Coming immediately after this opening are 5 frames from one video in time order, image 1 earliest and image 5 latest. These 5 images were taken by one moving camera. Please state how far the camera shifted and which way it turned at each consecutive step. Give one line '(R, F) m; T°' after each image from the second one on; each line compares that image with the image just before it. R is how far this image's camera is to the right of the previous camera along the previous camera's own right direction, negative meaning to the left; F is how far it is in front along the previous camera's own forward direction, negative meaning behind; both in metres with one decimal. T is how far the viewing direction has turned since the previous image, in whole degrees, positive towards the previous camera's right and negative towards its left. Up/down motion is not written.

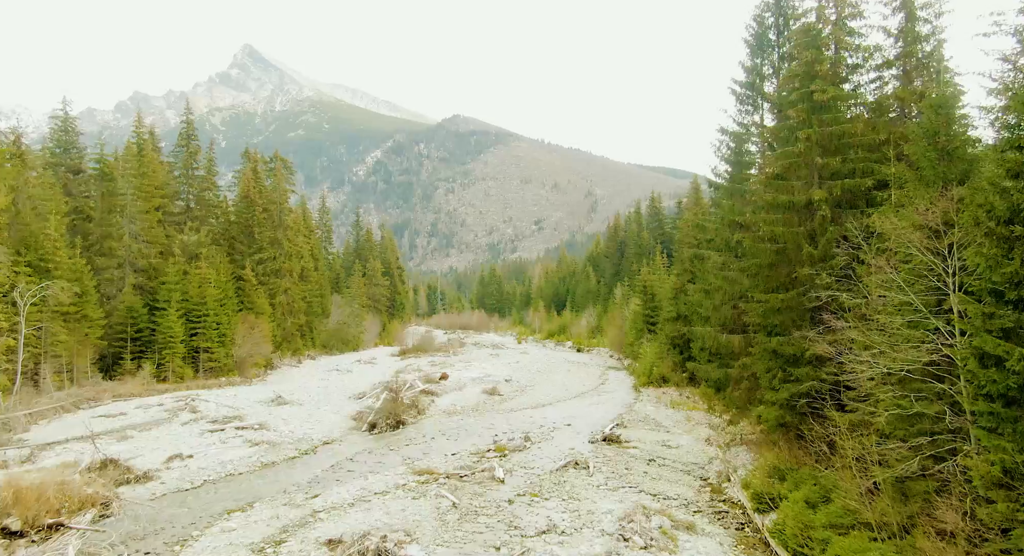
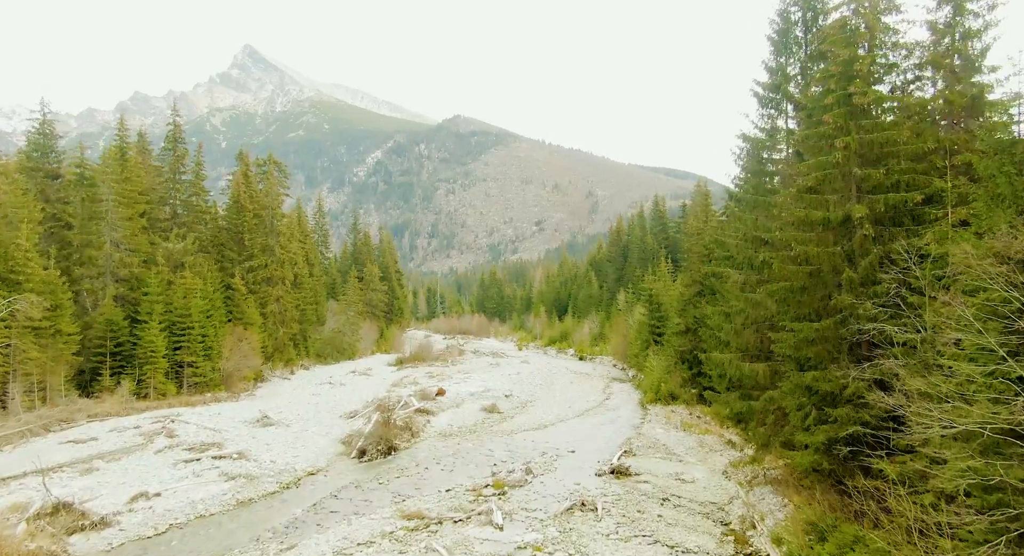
(0.0, +1.8) m; 0°
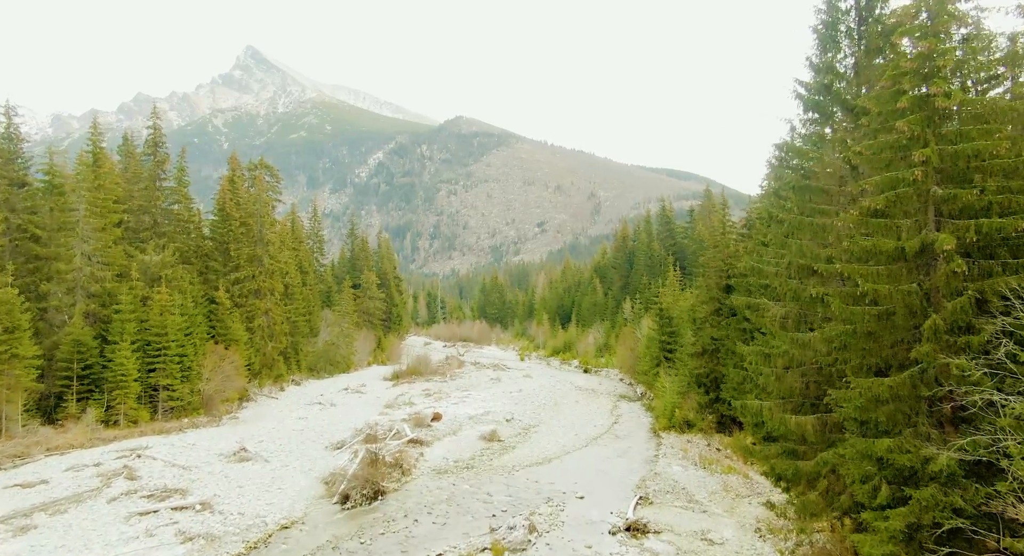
(0.0, +2.6) m; 0°
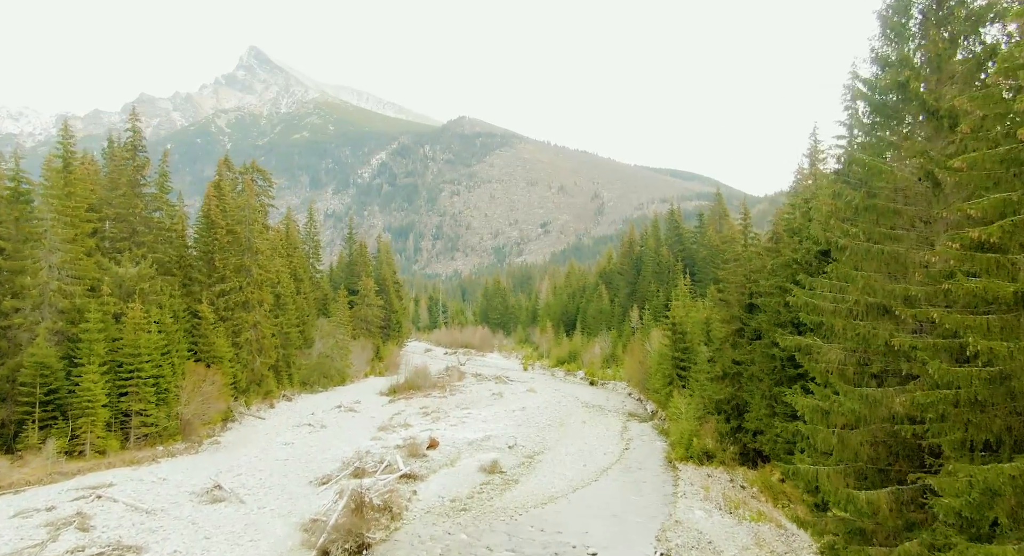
(0.0, +2.6) m; 0°
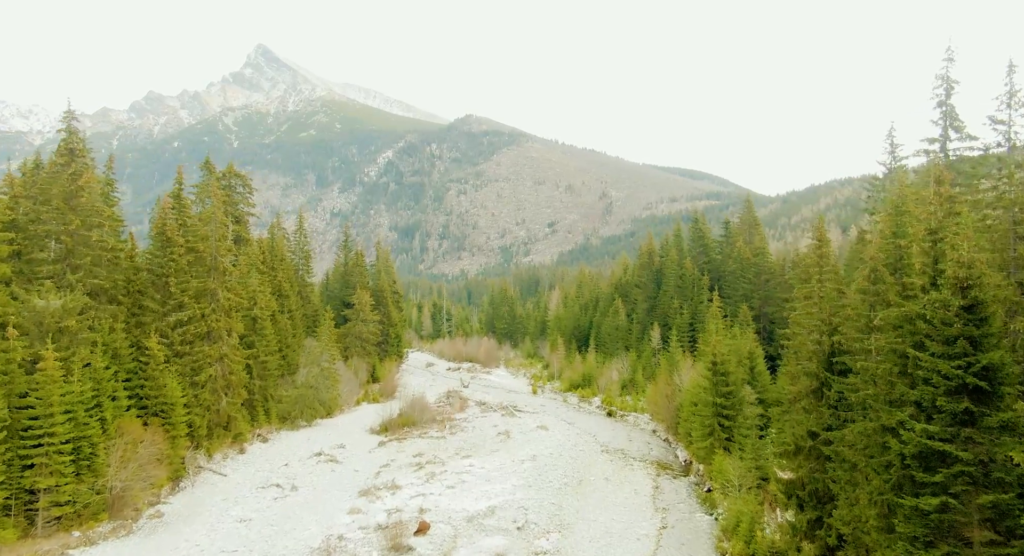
(-0.2, +6.3) m; -1°
